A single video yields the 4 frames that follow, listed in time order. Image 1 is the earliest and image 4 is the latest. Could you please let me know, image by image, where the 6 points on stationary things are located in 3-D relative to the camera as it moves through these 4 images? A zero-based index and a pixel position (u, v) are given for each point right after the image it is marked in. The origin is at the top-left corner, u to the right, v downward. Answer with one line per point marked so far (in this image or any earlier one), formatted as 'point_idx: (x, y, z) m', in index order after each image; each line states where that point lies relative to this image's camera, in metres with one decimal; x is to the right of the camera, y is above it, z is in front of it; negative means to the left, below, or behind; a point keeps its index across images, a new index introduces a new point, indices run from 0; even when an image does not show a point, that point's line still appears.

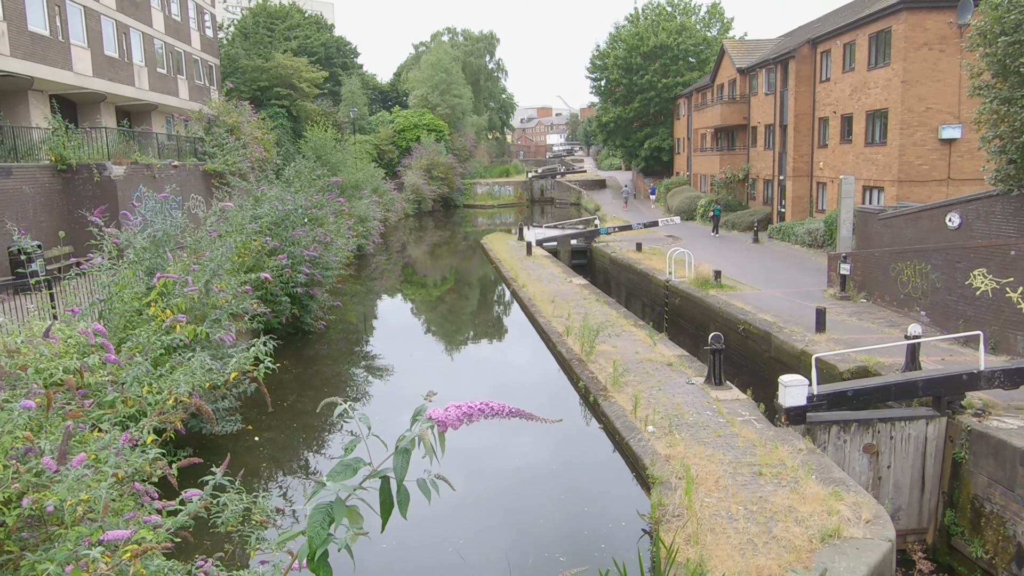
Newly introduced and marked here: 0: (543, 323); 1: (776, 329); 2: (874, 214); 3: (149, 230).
0: (+0.6, -0.6, +14.5) m
1: (+4.4, -0.7, +13.3) m
2: (+7.7, +1.6, +17.0) m
3: (-4.1, +0.6, +9.0) m
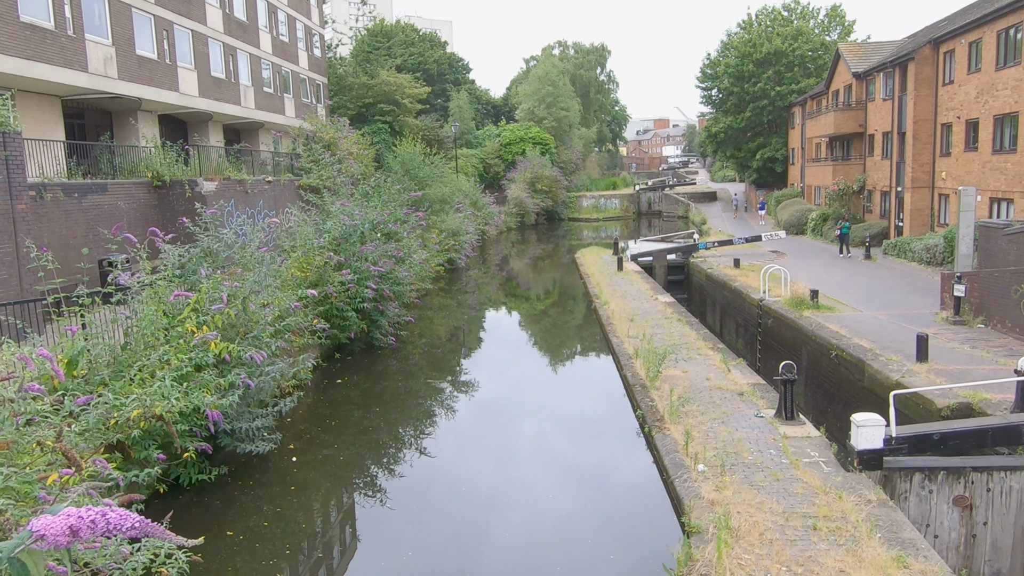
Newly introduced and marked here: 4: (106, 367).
0: (+1.8, -1.0, +13.8) m
1: (+5.4, -1.0, +12.1) m
2: (+9.3, +1.1, +15.3) m
3: (-3.6, +0.5, +9.0) m
4: (-3.6, -0.7, +7.1) m
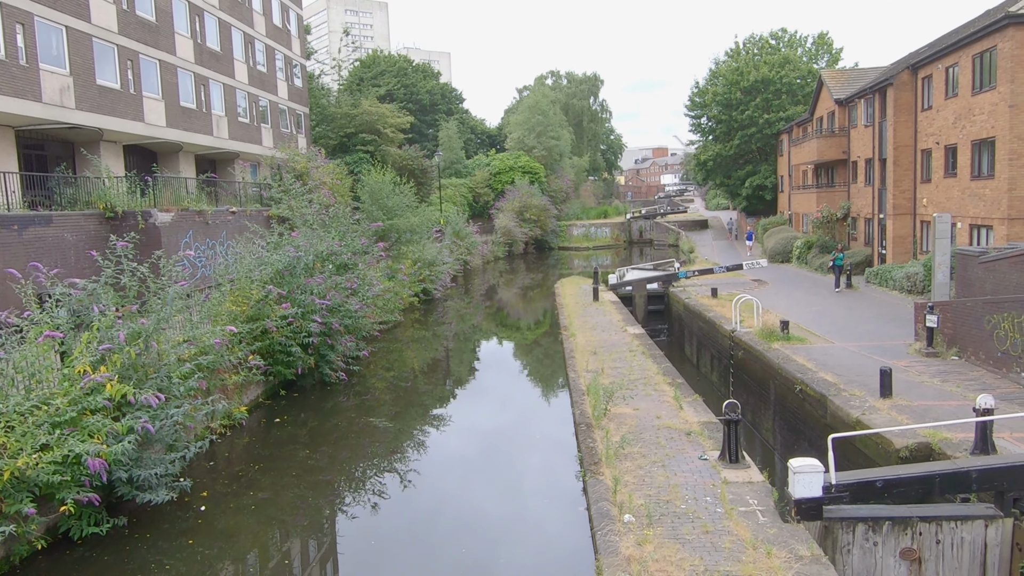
0: (+1.0, -1.5, +13.2) m
1: (+4.6, -1.5, +11.5) m
2: (+8.5, +0.6, +14.7) m
3: (-4.4, +0.1, +8.5) m
4: (-4.4, -1.0, +6.6) m
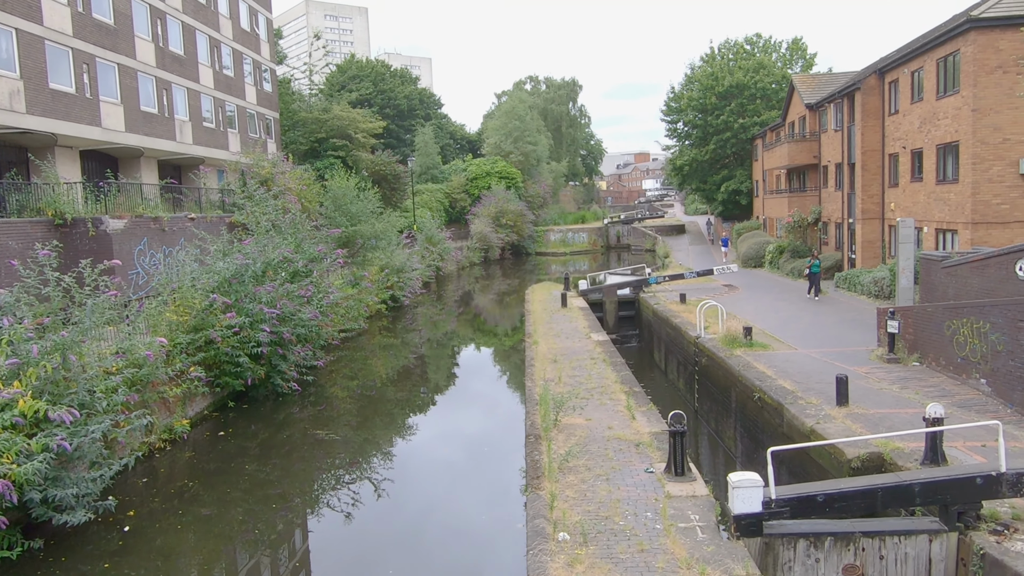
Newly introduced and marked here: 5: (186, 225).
0: (+0.3, -1.6, +13.0) m
1: (+3.9, -1.6, +11.3) m
2: (+7.7, +0.5, +14.6) m
3: (-5.0, 0.0, +8.1) m
4: (-5.0, -1.1, +6.2) m
5: (-8.0, +1.6, +19.8) m
